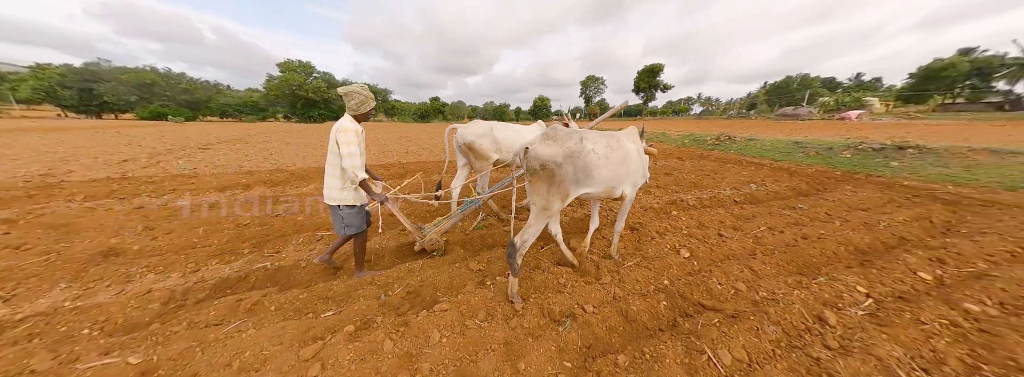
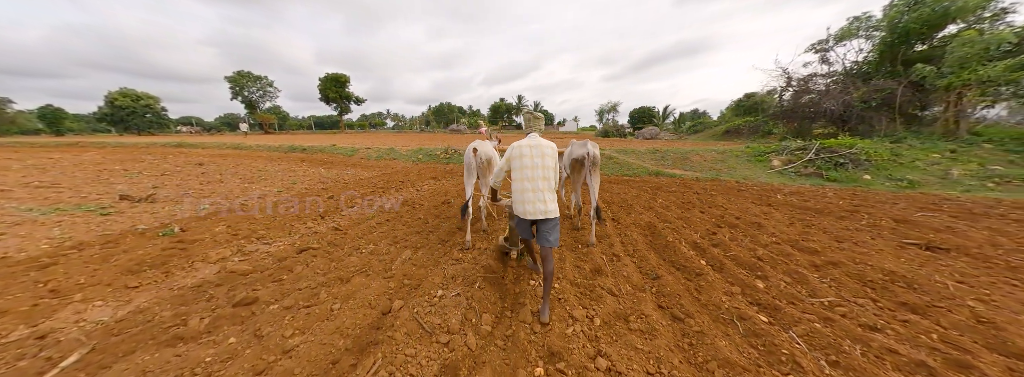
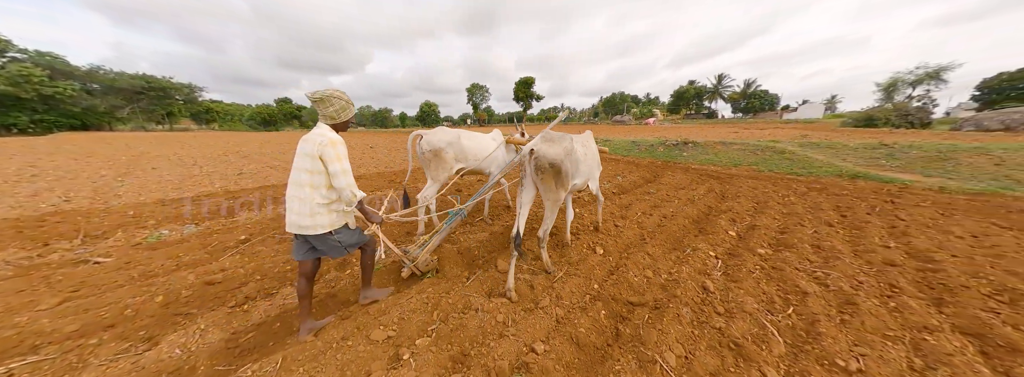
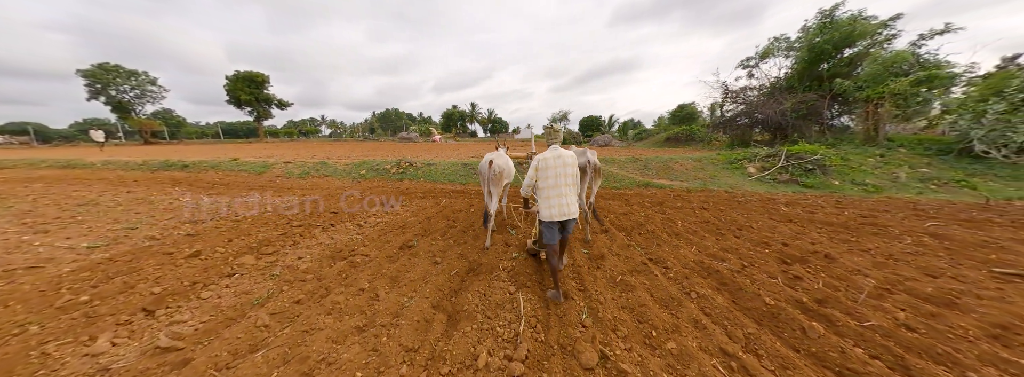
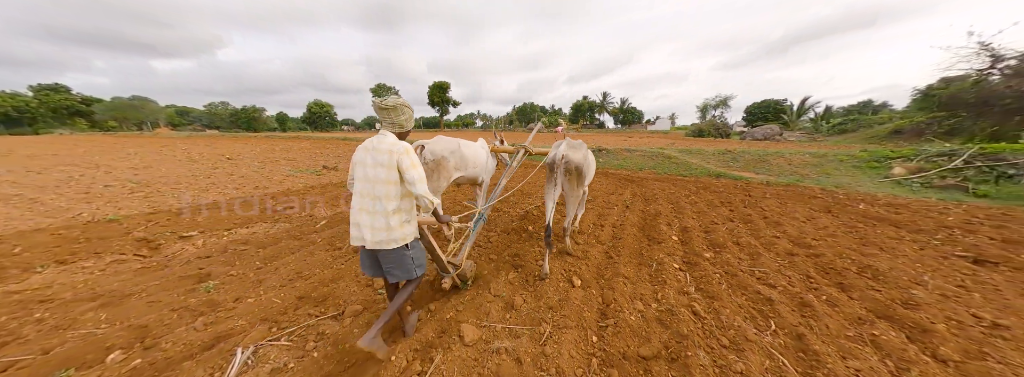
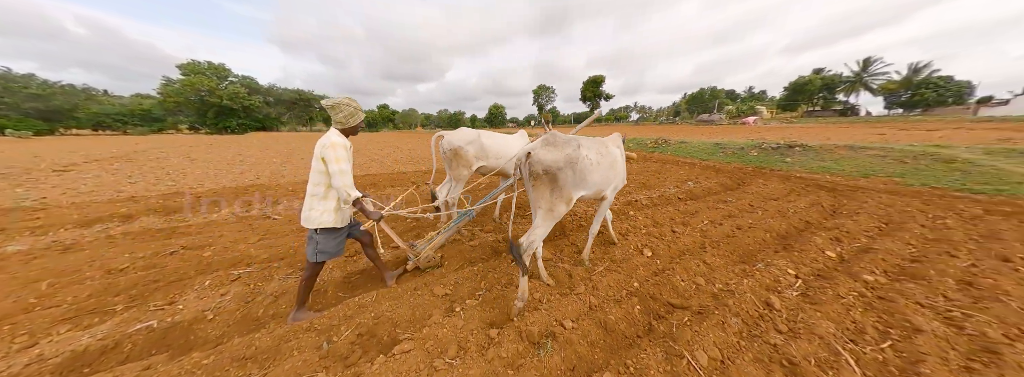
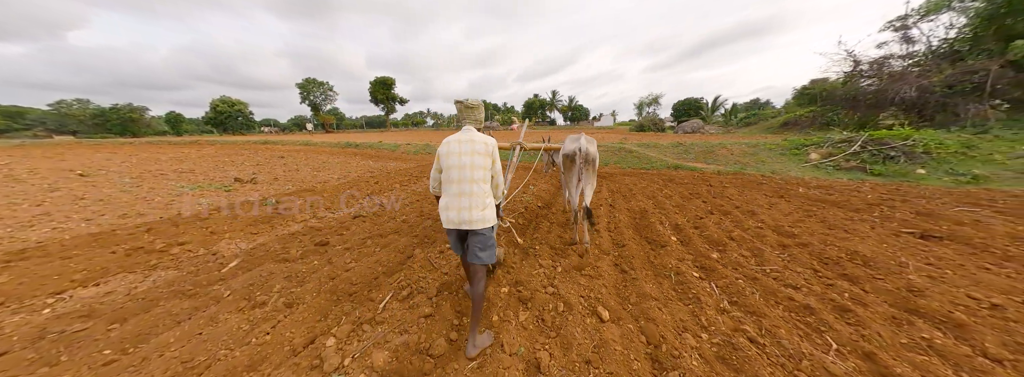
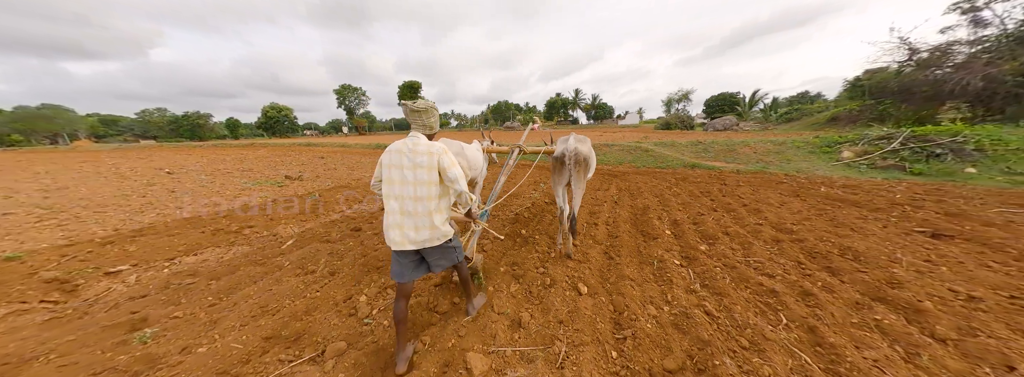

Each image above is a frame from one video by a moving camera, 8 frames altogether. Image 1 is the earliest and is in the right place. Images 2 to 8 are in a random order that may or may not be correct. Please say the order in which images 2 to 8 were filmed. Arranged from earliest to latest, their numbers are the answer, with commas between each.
6, 3, 5, 8, 7, 2, 4
